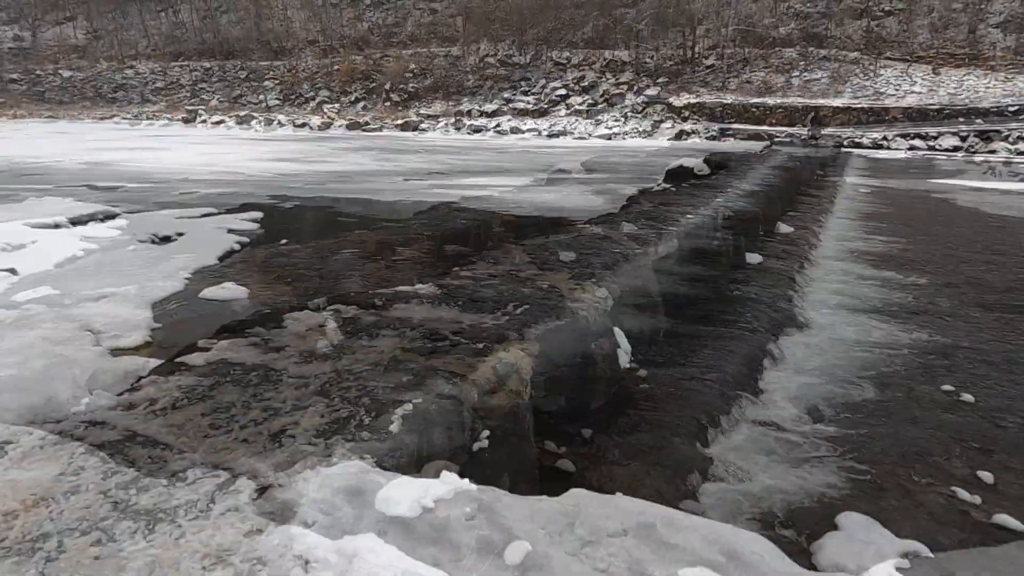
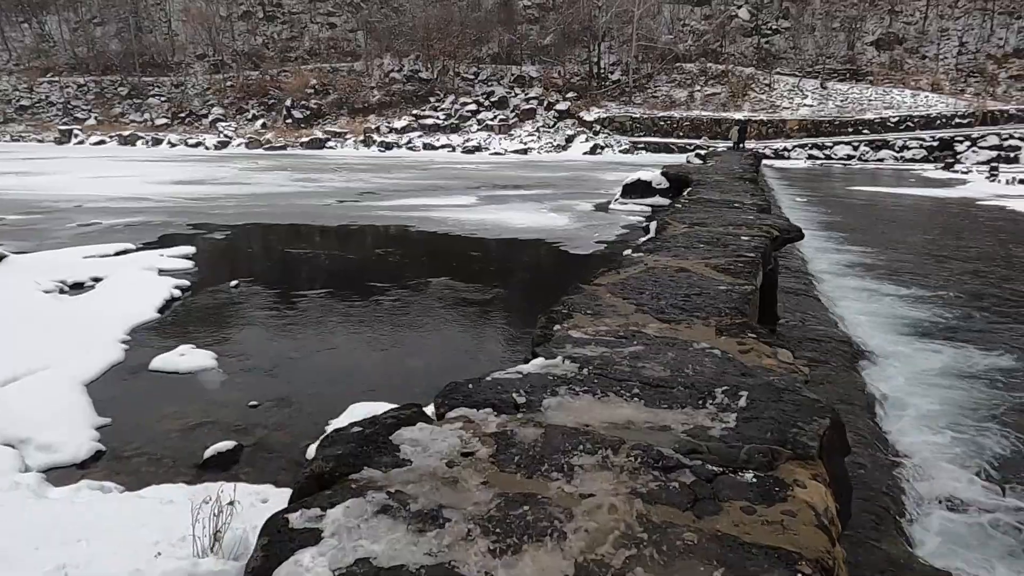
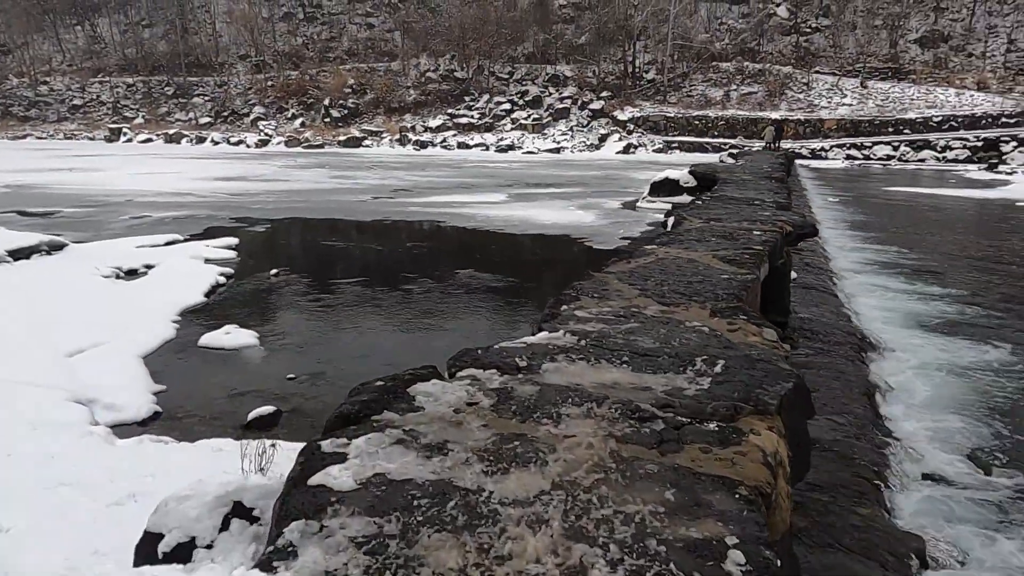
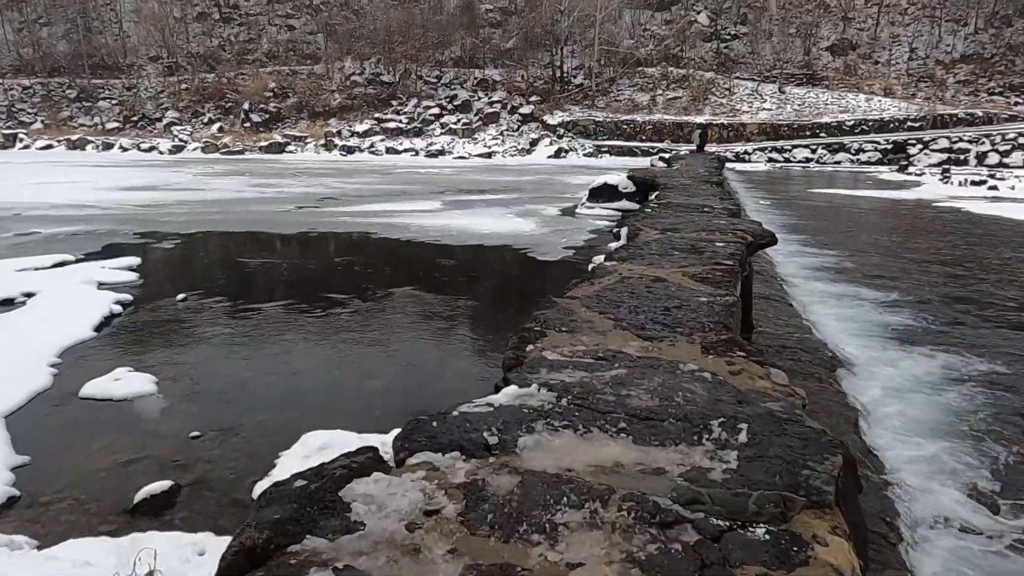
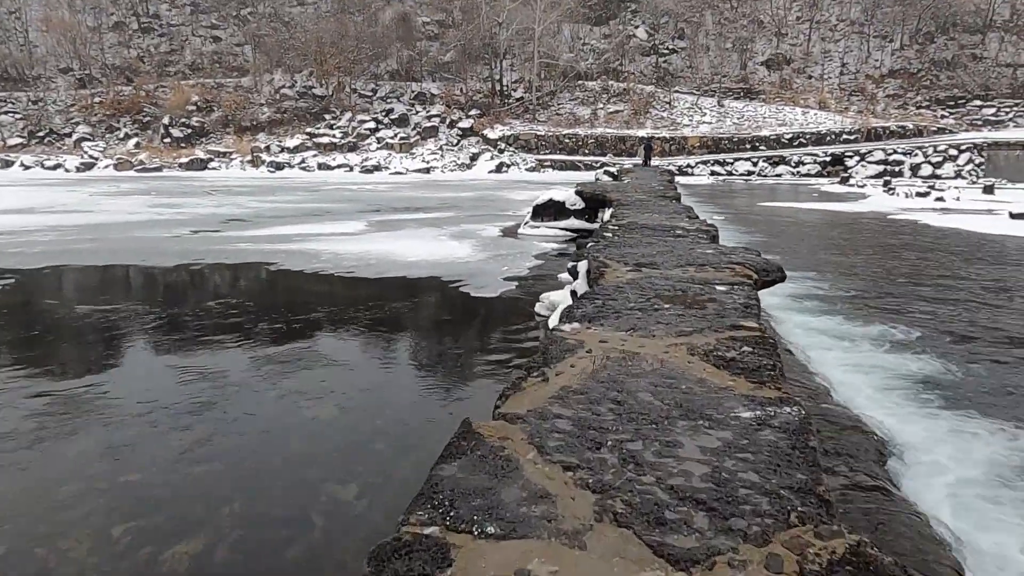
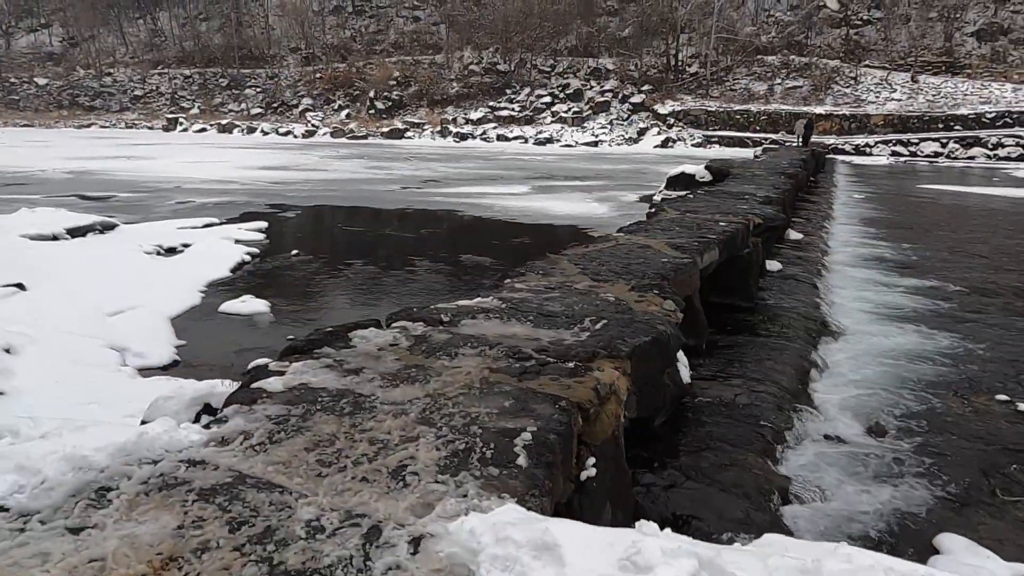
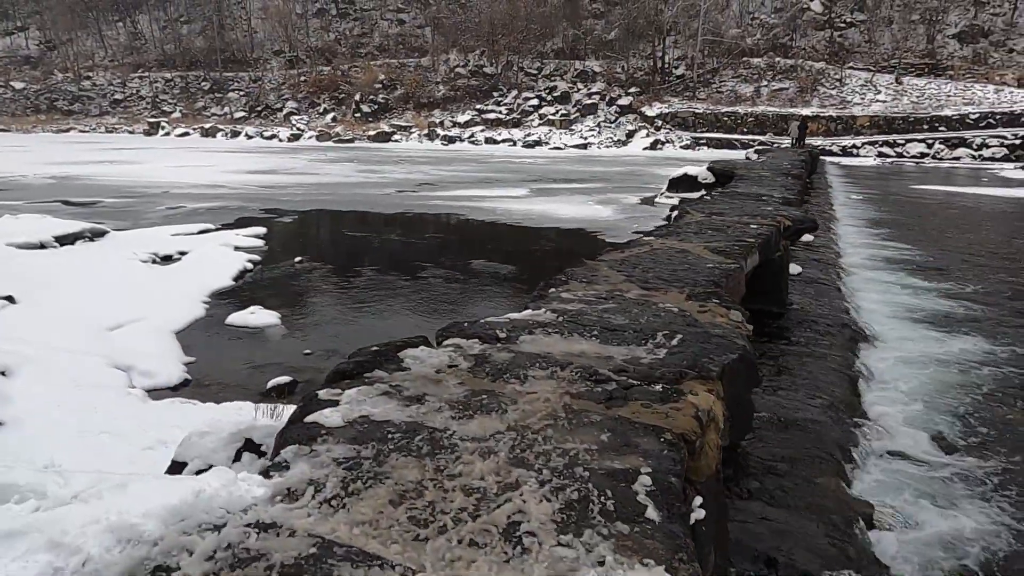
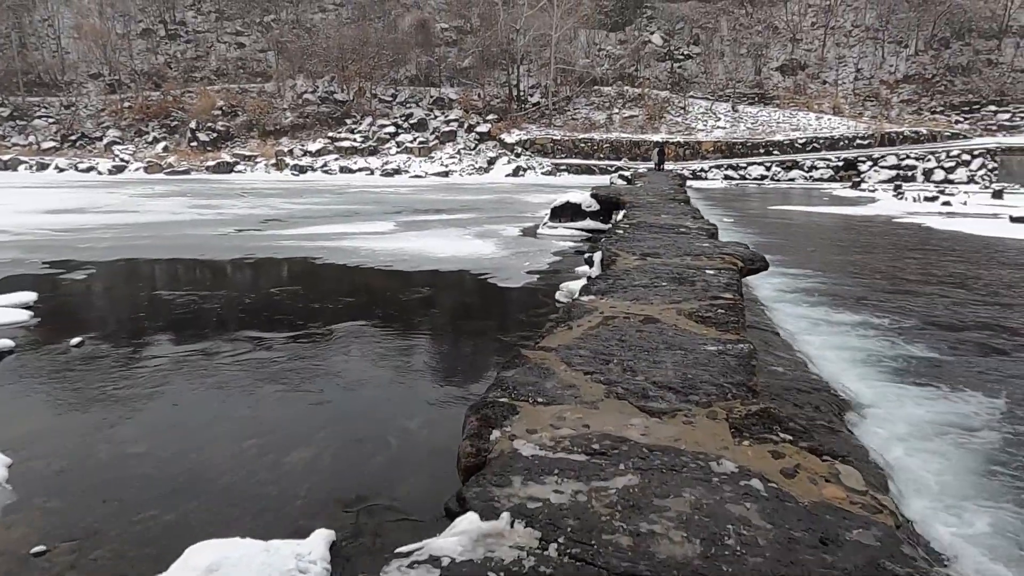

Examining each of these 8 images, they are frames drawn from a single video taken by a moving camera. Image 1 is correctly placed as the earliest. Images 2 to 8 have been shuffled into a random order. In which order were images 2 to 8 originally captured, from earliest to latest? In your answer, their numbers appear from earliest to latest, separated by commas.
6, 7, 3, 2, 4, 8, 5
